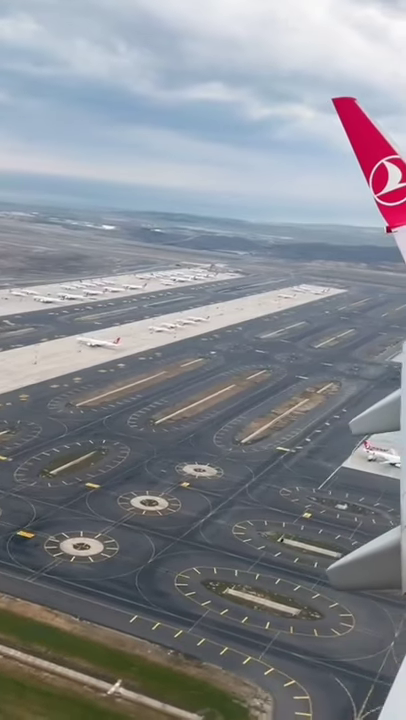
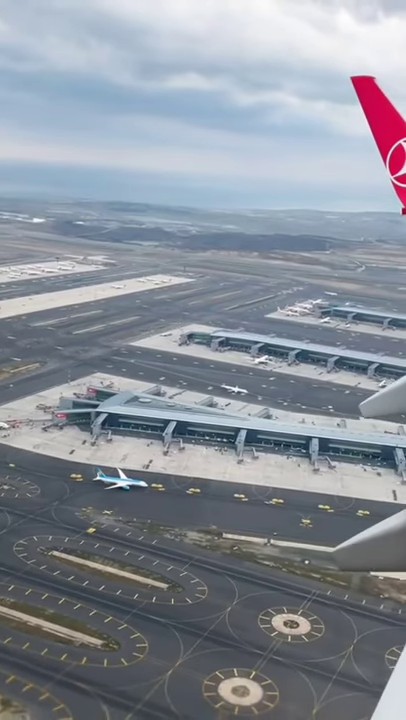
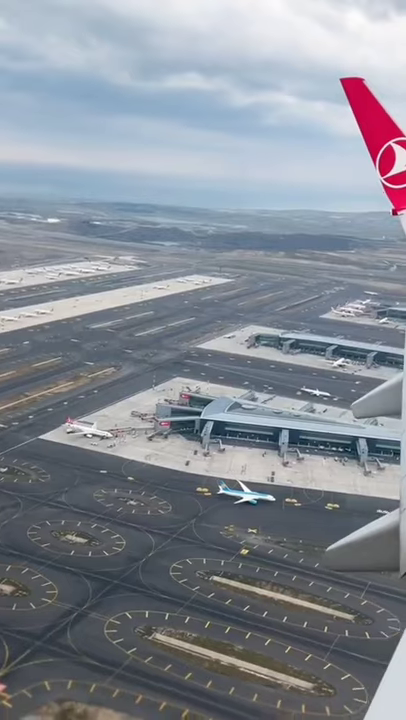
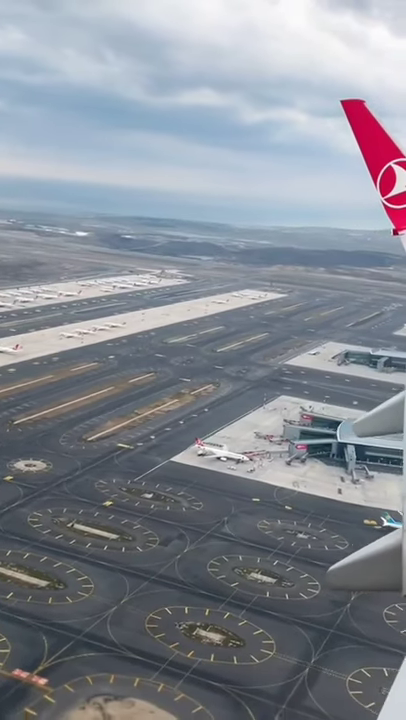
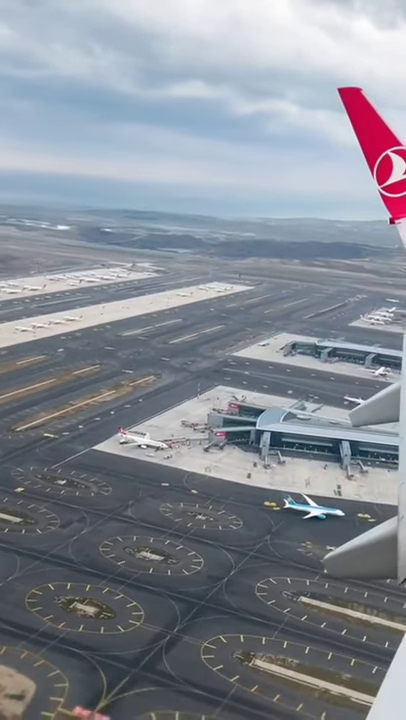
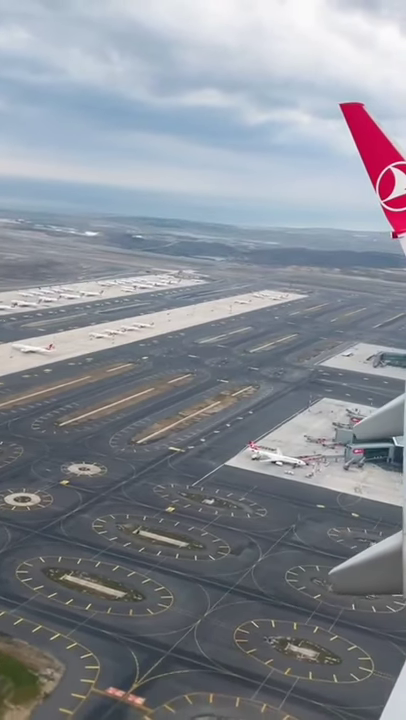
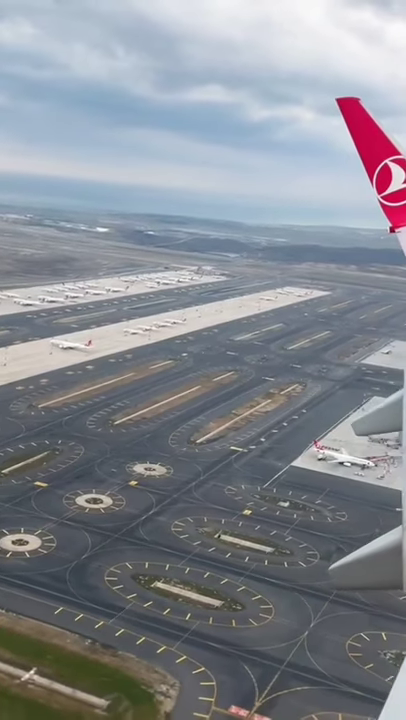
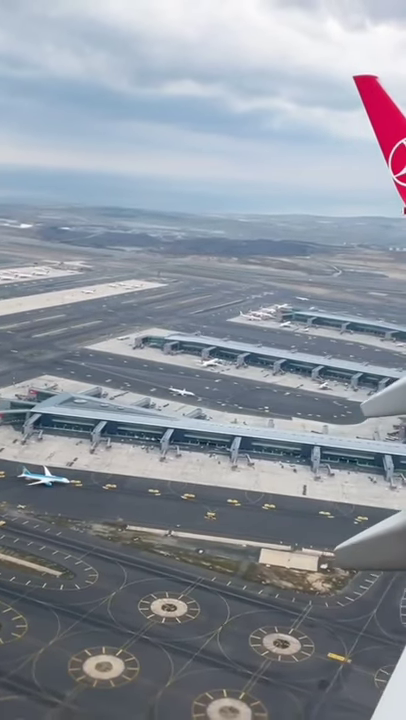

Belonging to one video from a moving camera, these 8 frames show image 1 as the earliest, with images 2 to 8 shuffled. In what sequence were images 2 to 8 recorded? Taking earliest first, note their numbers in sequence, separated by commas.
7, 6, 4, 5, 3, 2, 8
